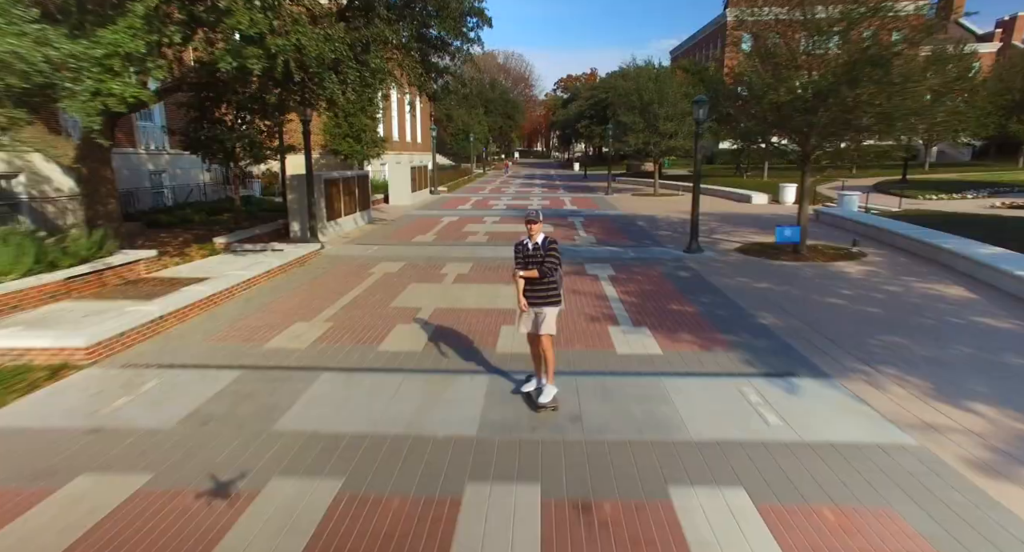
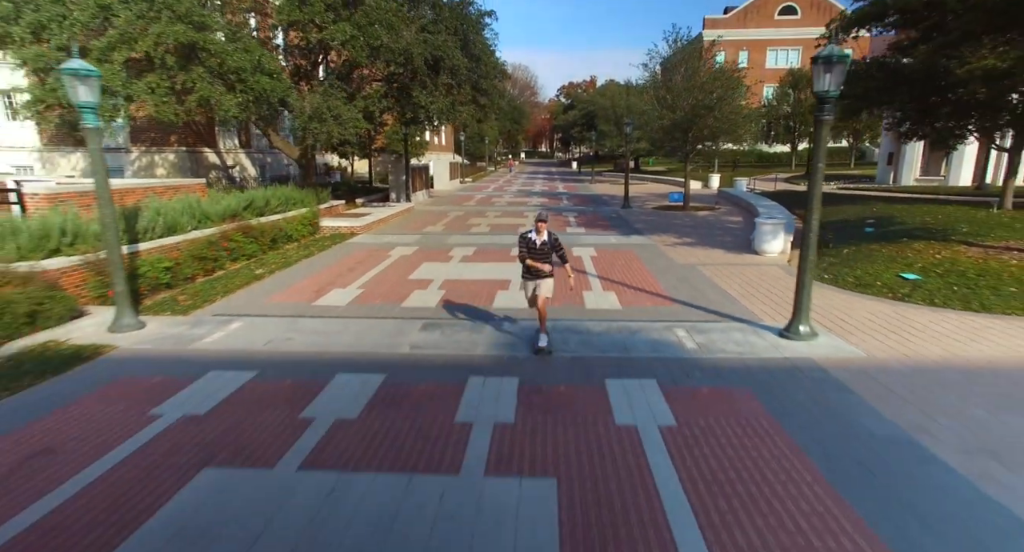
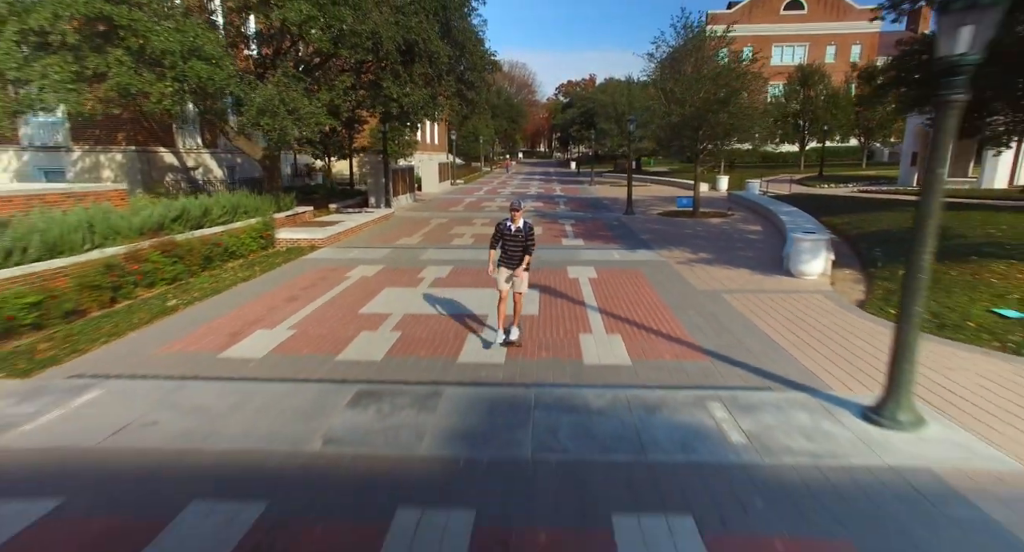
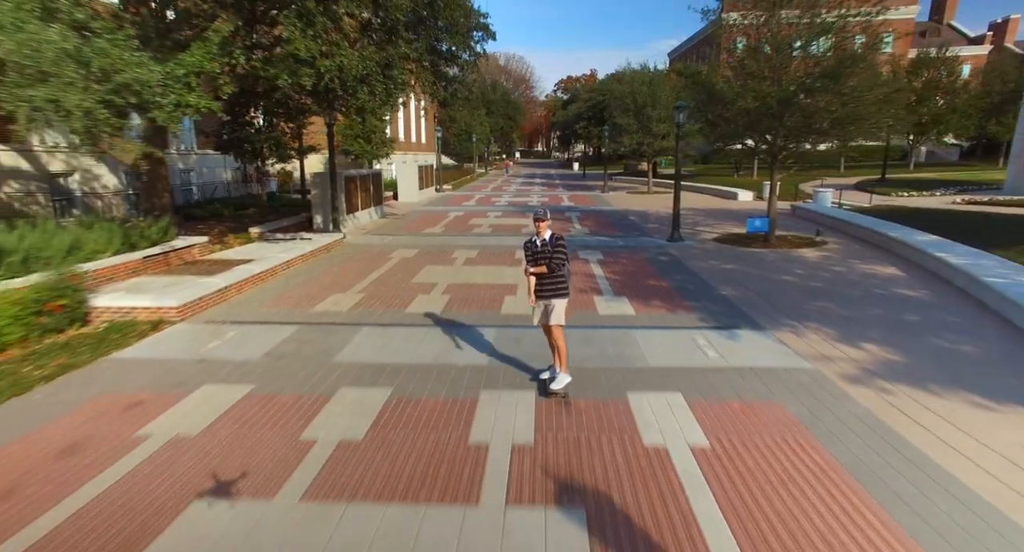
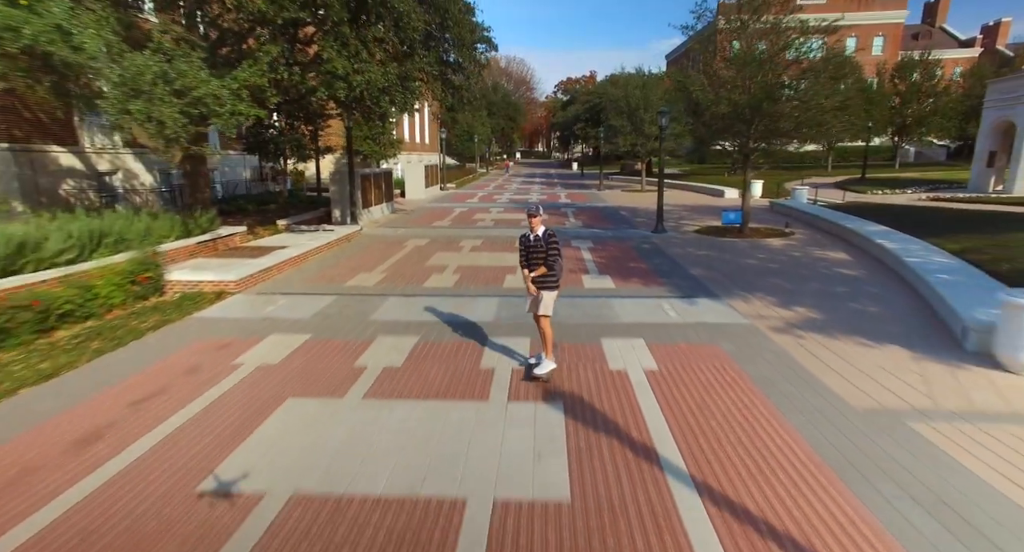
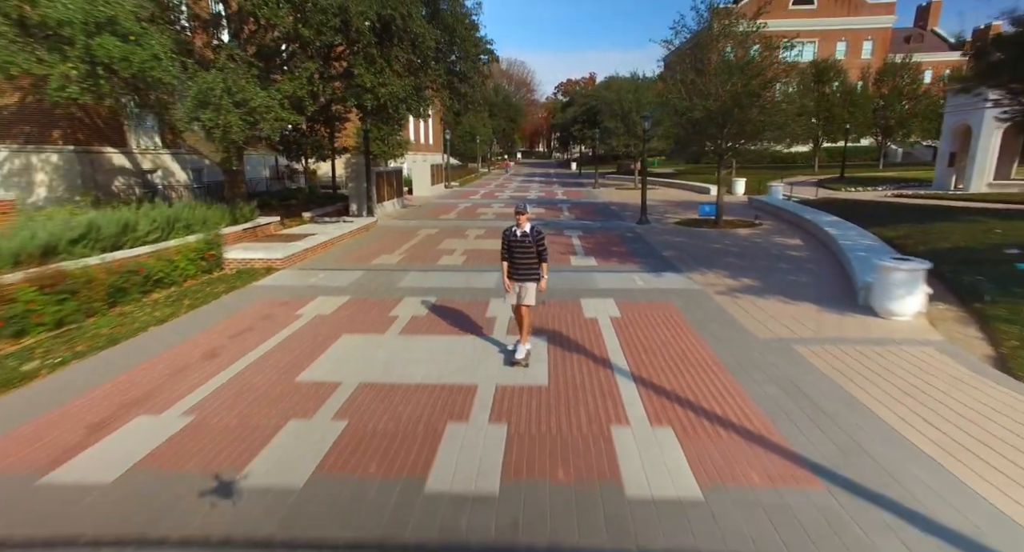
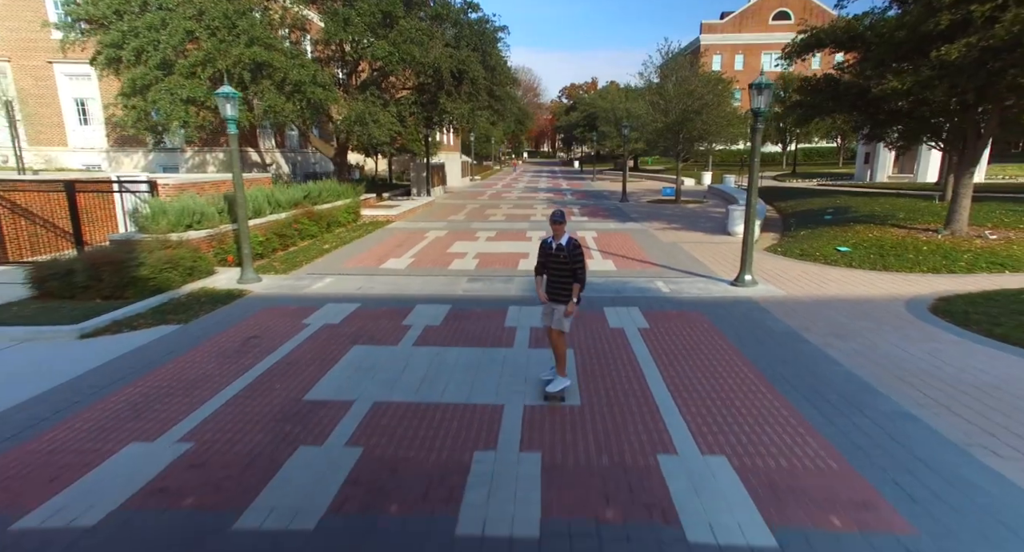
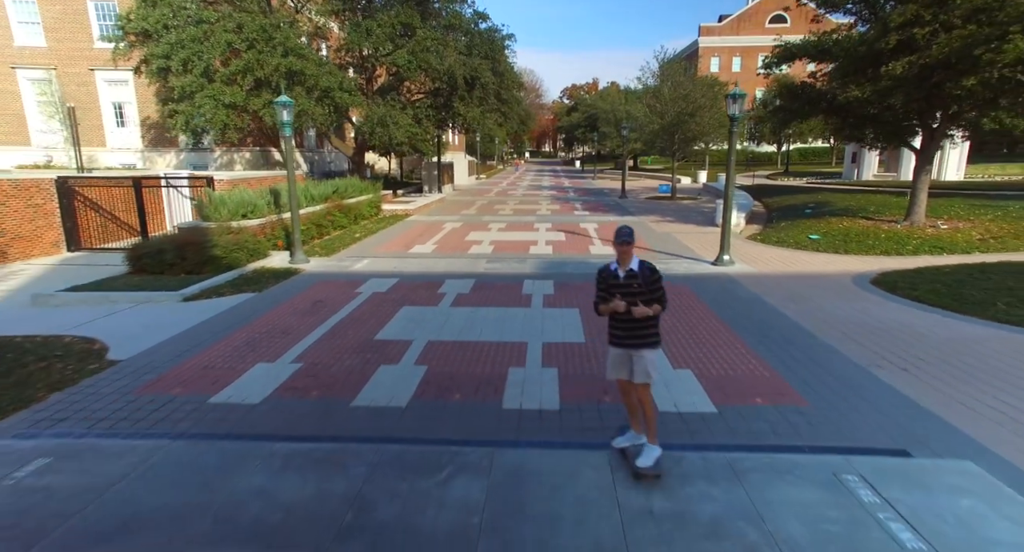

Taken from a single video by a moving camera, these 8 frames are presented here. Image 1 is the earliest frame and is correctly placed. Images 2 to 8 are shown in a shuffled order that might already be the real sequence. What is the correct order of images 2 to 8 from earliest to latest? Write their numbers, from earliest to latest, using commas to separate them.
4, 5, 6, 3, 2, 7, 8
